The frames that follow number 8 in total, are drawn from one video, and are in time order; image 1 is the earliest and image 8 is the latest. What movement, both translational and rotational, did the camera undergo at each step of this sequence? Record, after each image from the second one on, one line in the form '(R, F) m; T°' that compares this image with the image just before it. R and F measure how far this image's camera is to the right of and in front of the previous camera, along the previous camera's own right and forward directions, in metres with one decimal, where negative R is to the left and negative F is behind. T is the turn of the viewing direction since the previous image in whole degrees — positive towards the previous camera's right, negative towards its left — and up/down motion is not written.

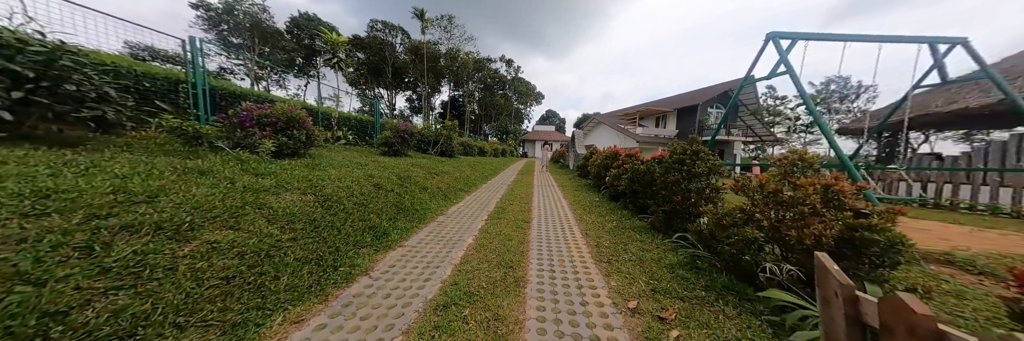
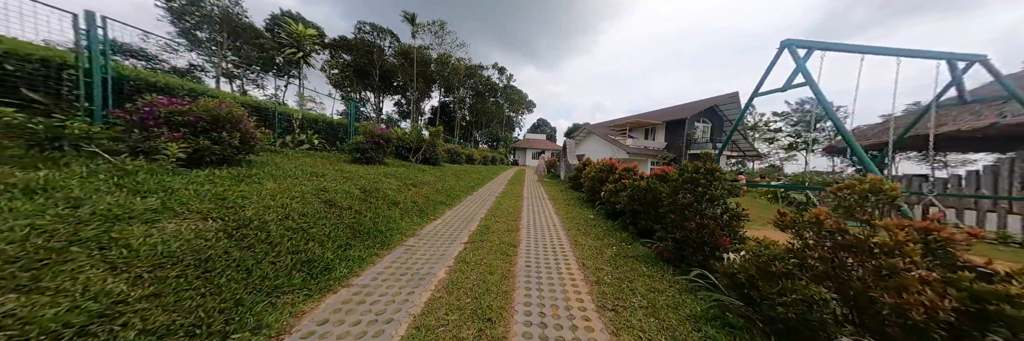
(0.0, +0.3) m; +2°
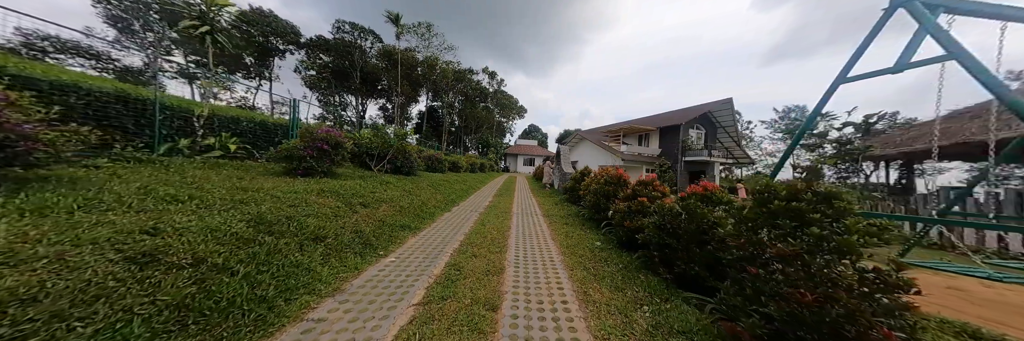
(+0.1, +0.7) m; +2°
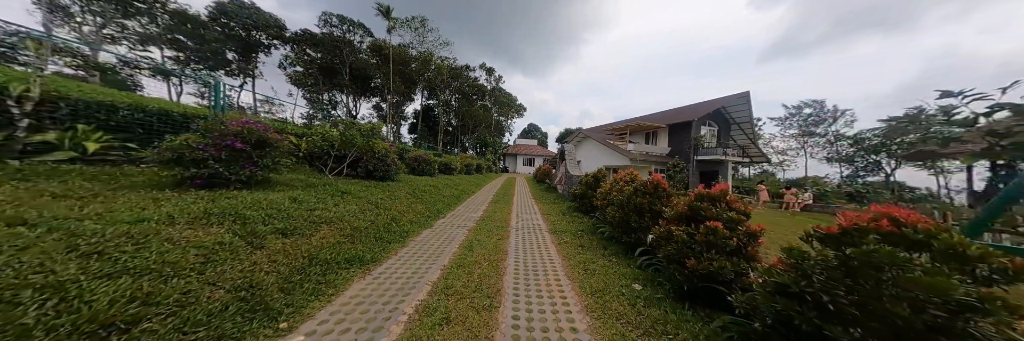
(0.0, +0.8) m; 0°
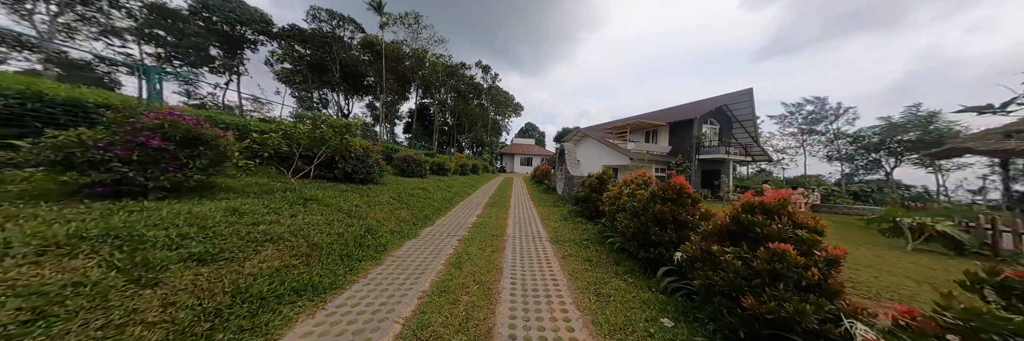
(0.0, +0.4) m; +1°
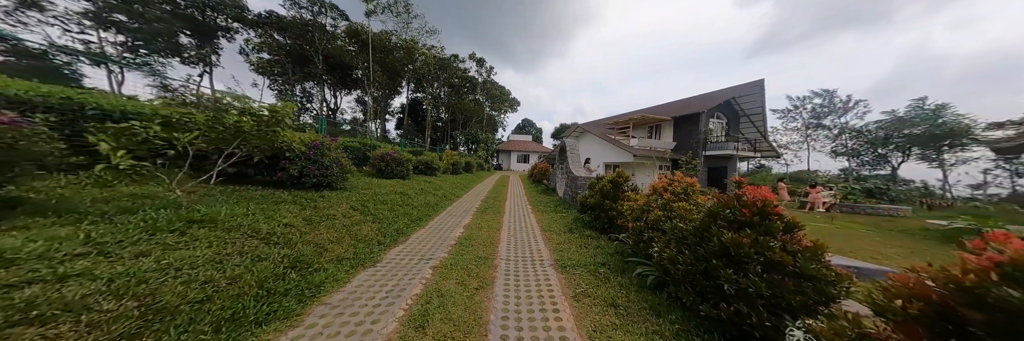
(0.0, +0.7) m; +1°
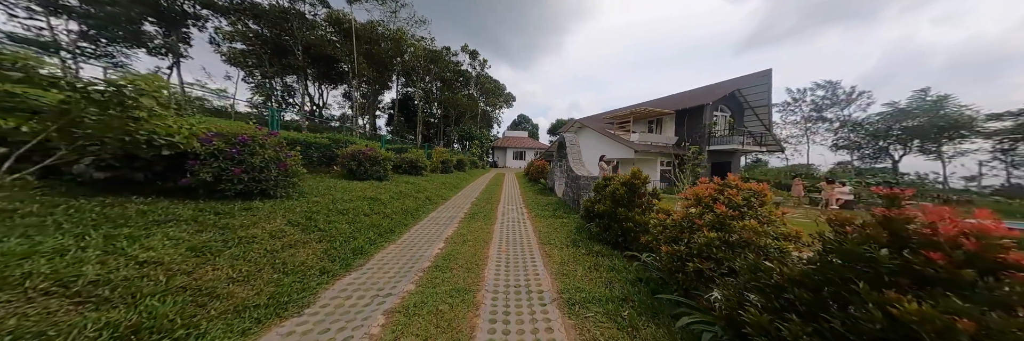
(+0.1, +0.6) m; +1°
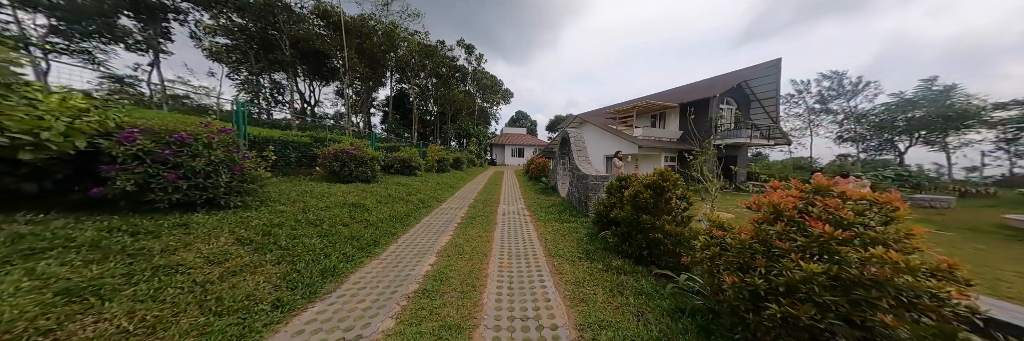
(0.0, +0.4) m; 0°
